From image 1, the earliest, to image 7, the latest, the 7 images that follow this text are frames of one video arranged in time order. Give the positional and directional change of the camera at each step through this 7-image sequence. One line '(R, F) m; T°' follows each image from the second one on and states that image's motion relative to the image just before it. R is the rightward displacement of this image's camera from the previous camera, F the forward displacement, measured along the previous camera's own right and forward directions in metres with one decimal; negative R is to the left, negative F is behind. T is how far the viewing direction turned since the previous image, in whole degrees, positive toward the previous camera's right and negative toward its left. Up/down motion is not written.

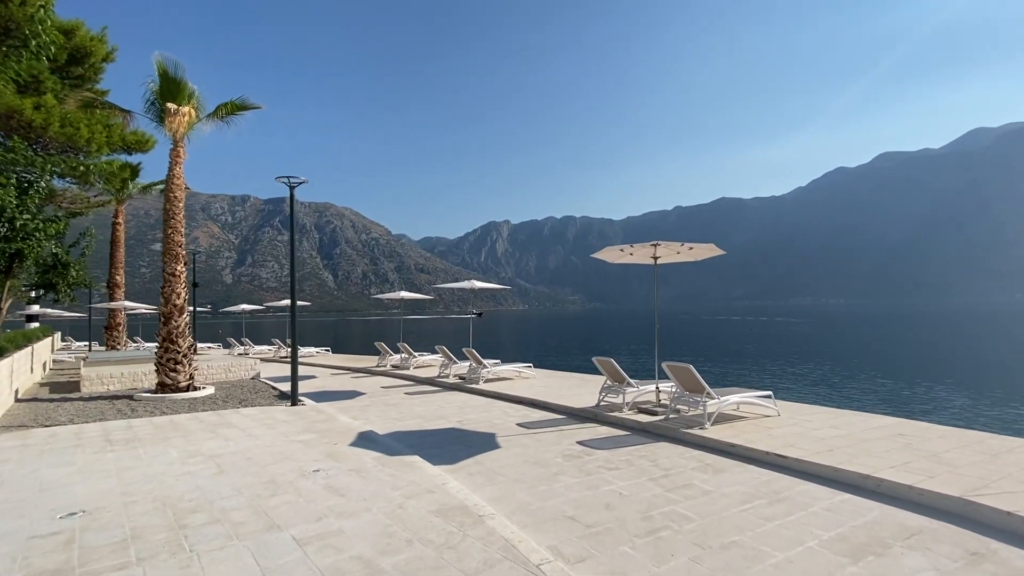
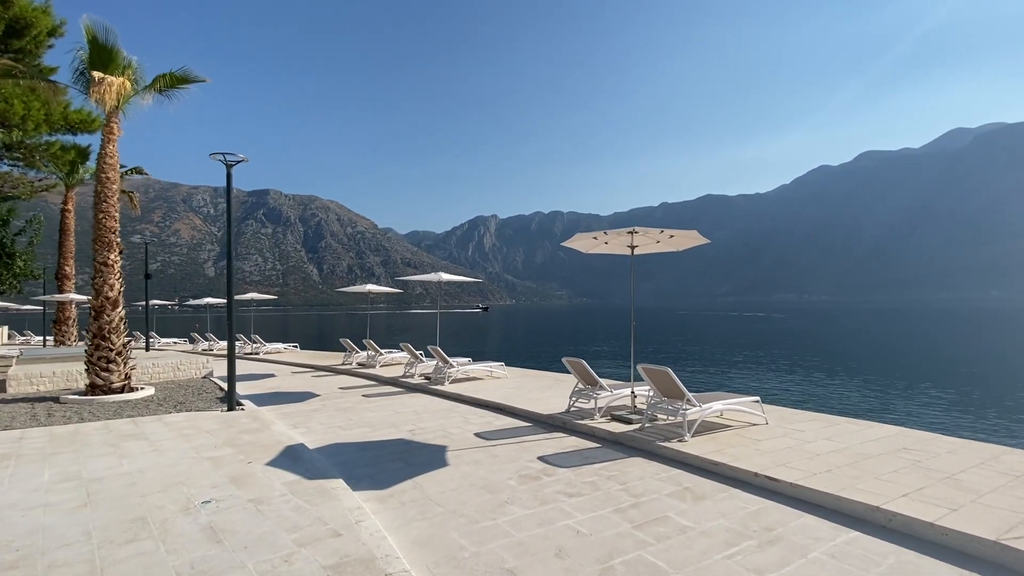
(+0.4, +0.9) m; +2°
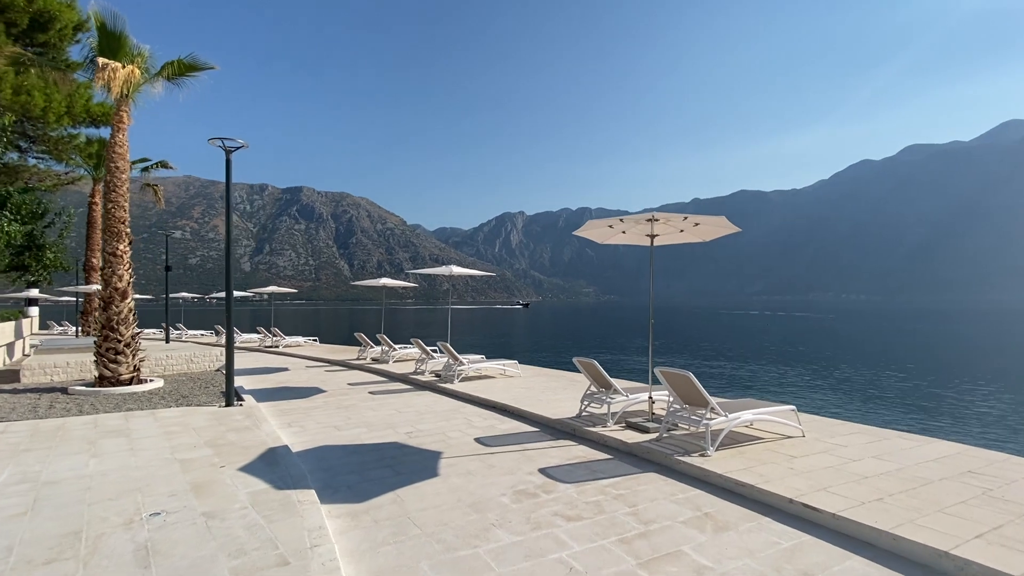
(+0.3, +0.6) m; -3°
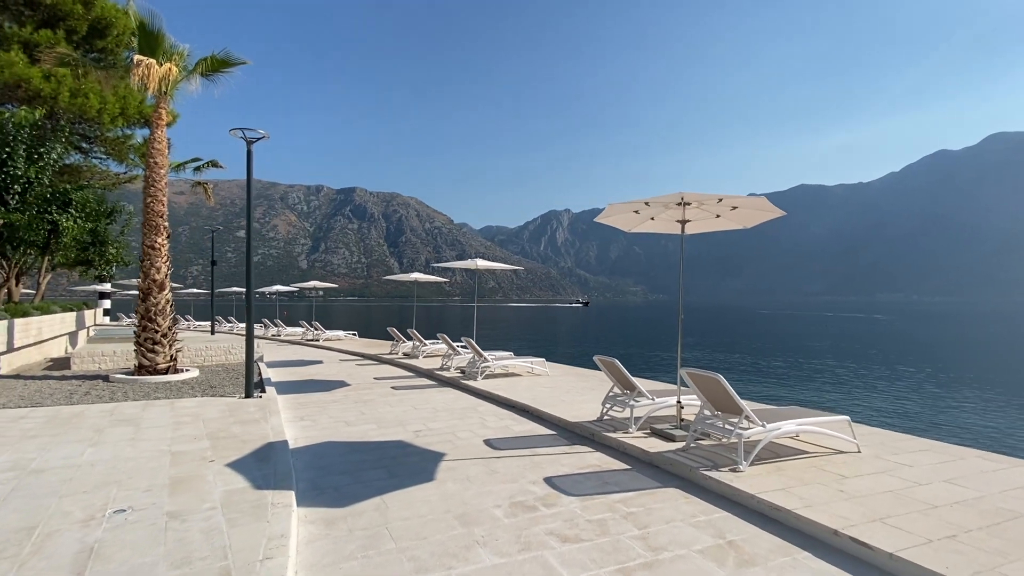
(+0.4, +0.5) m; -5°
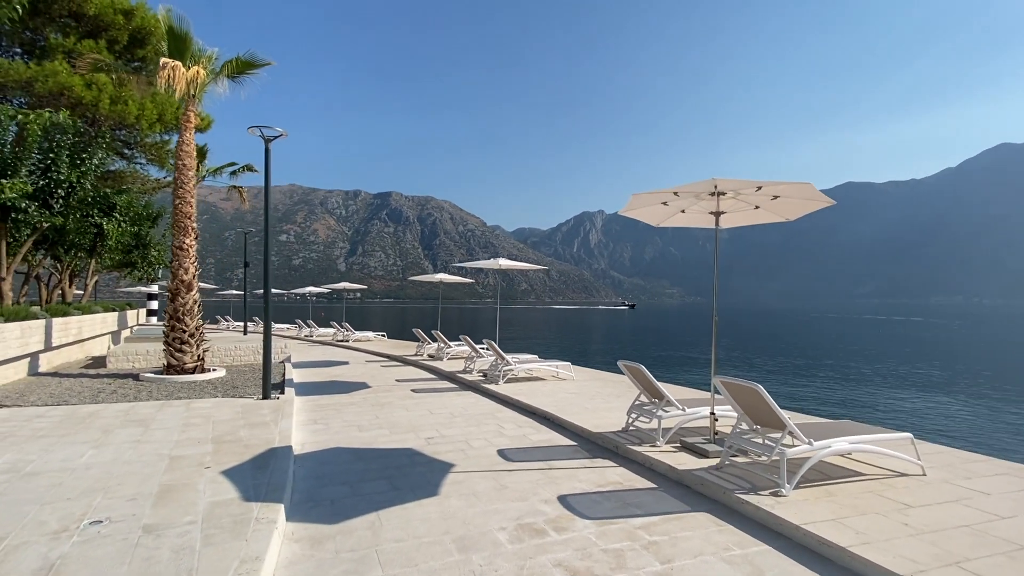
(+0.2, +0.4) m; -4°
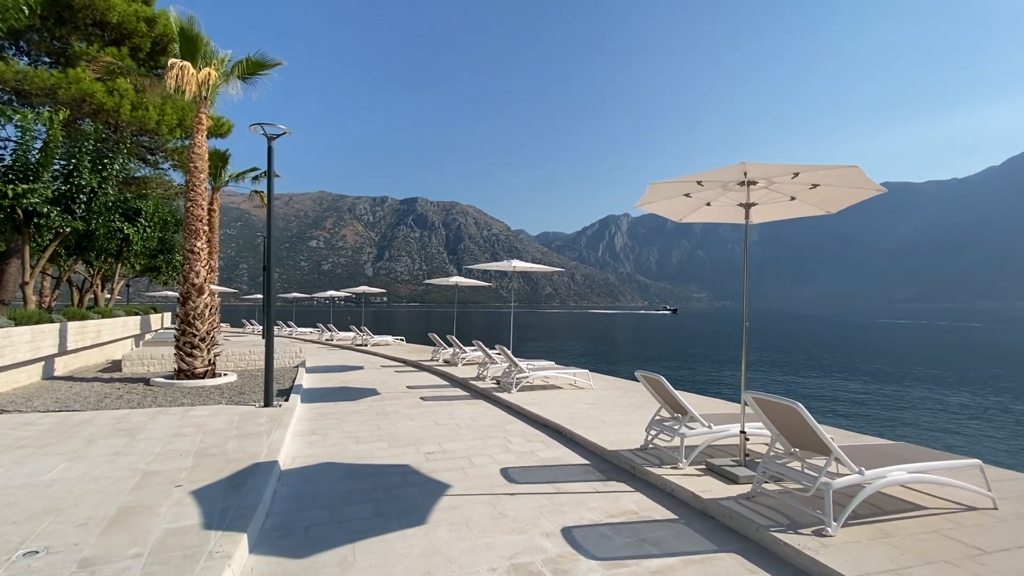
(+0.2, +0.5) m; -3°
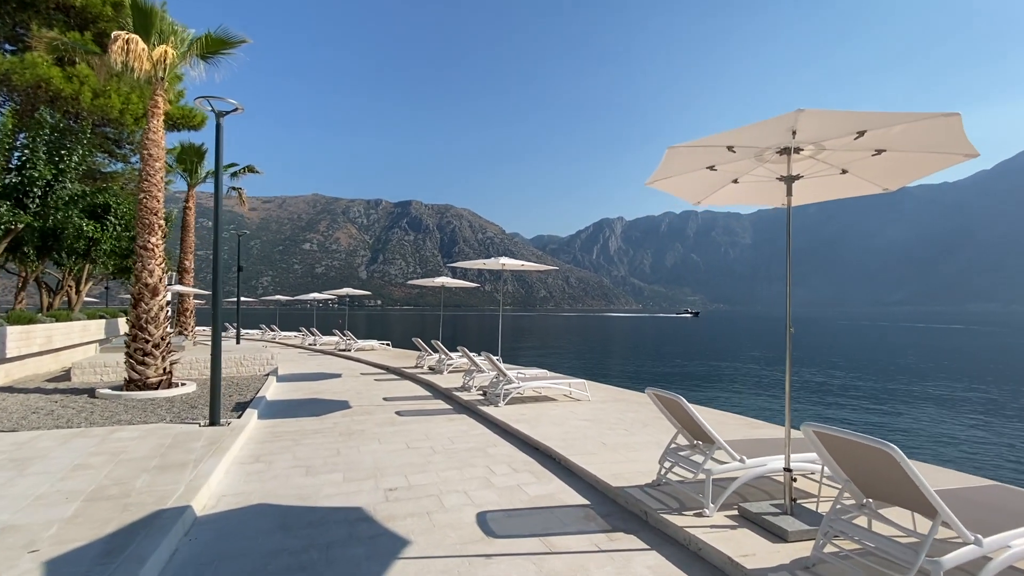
(+0.1, +1.0) m; +1°
